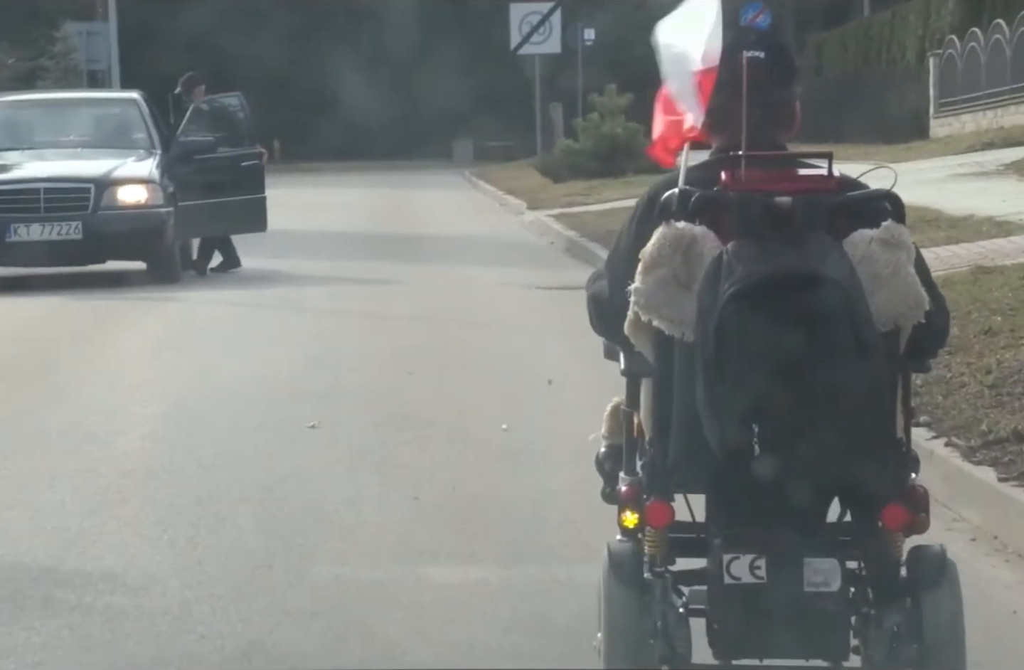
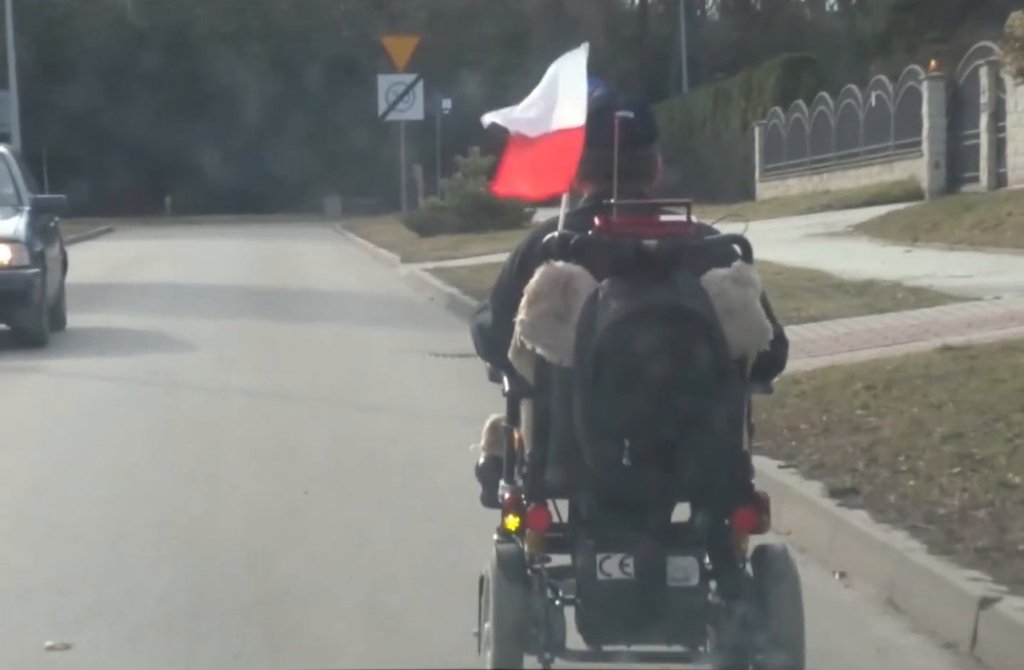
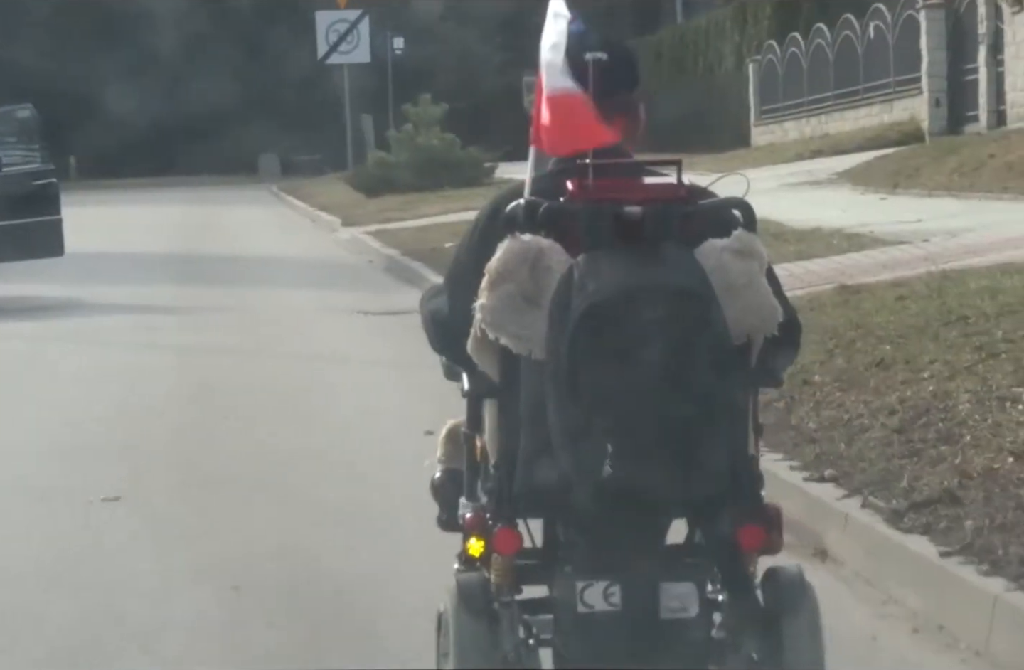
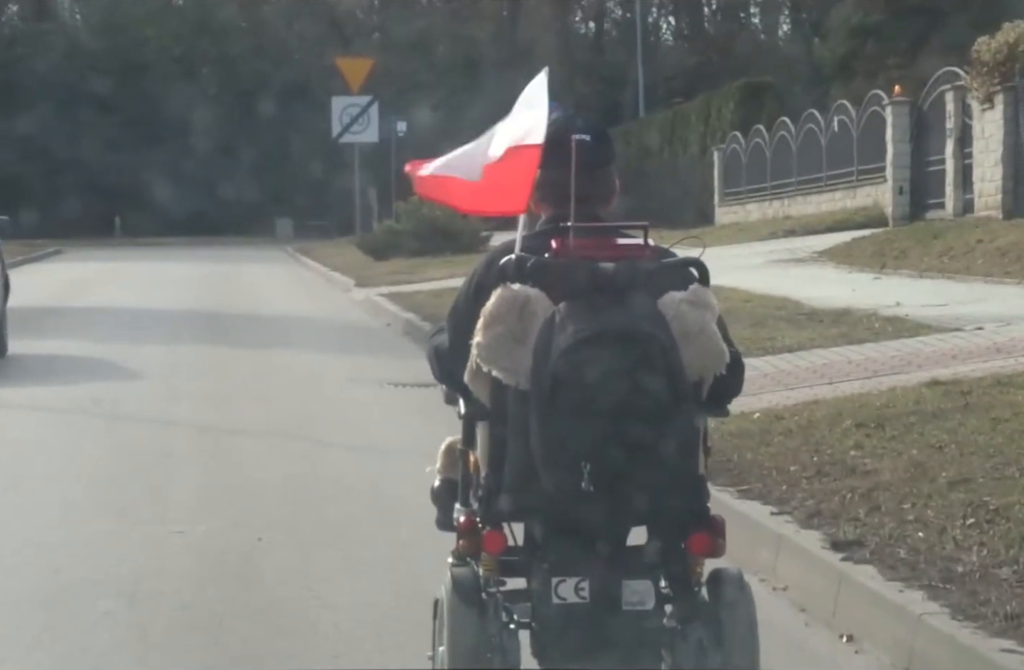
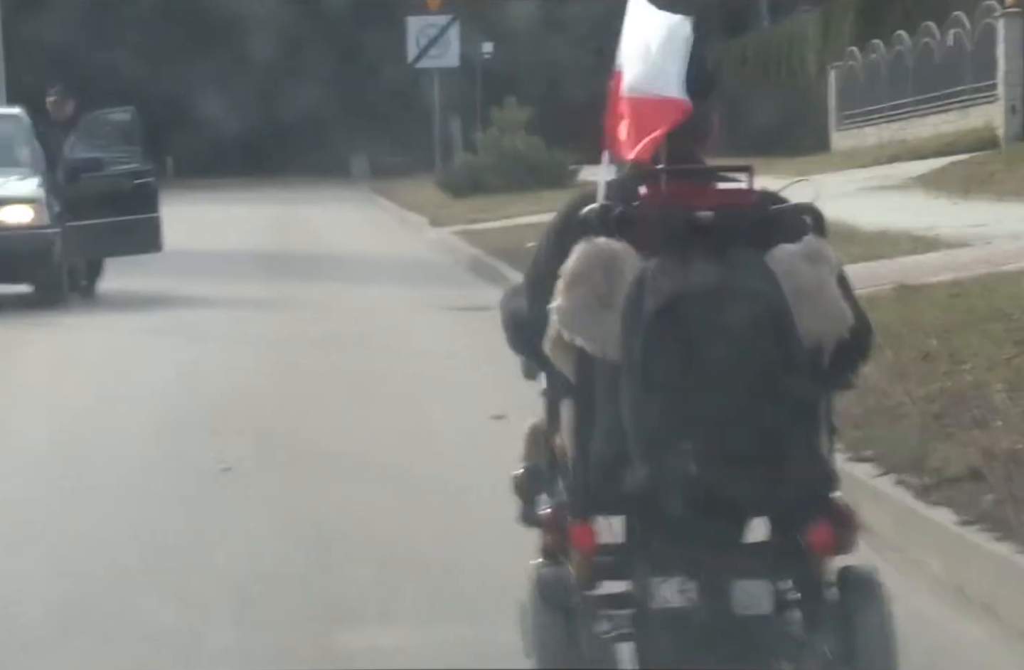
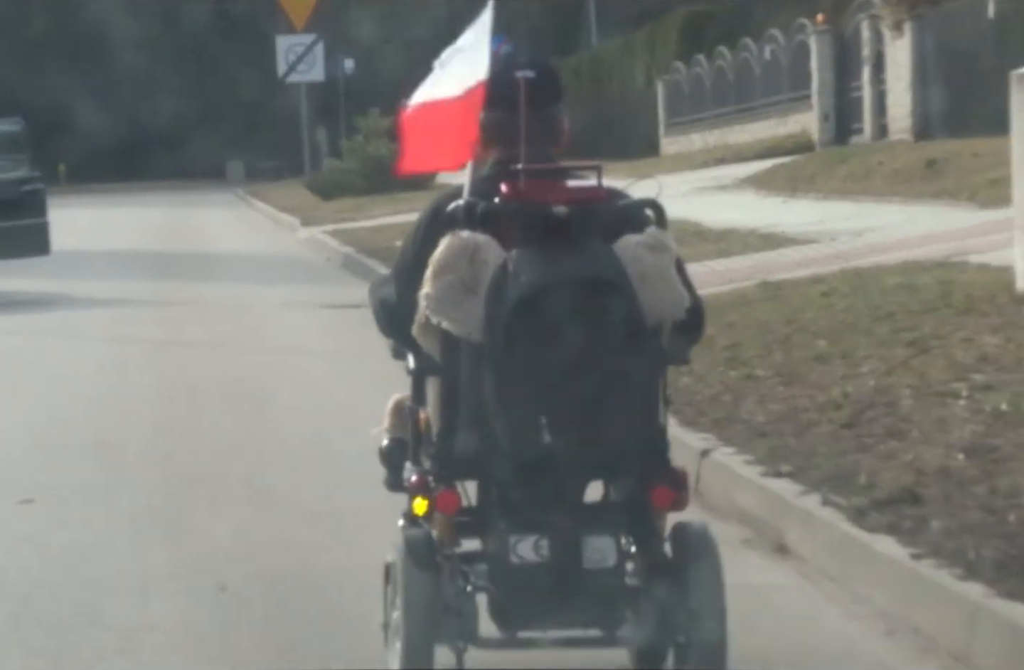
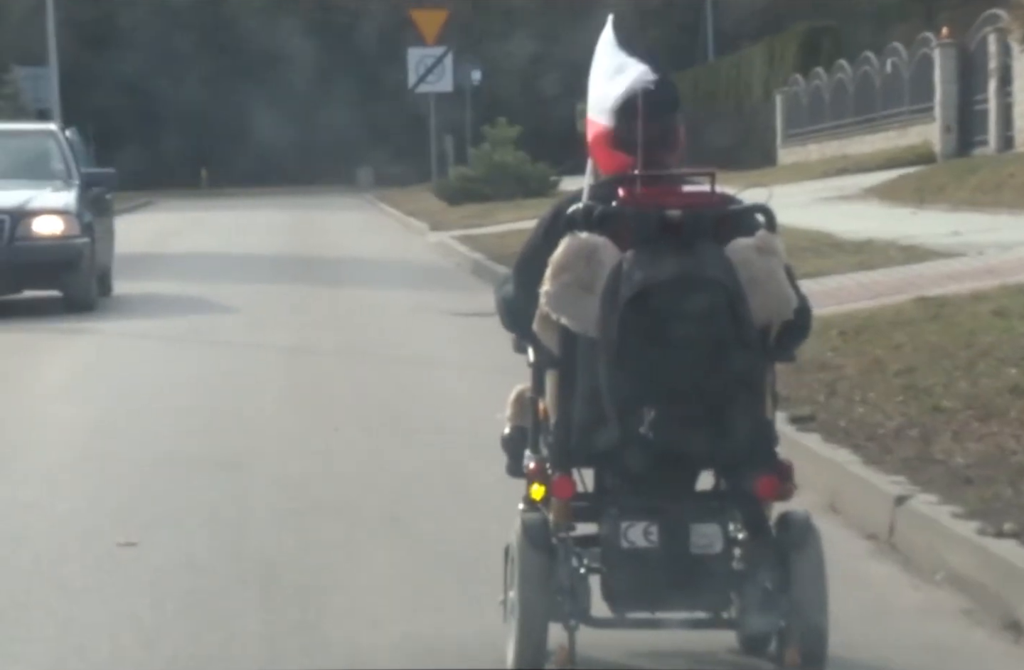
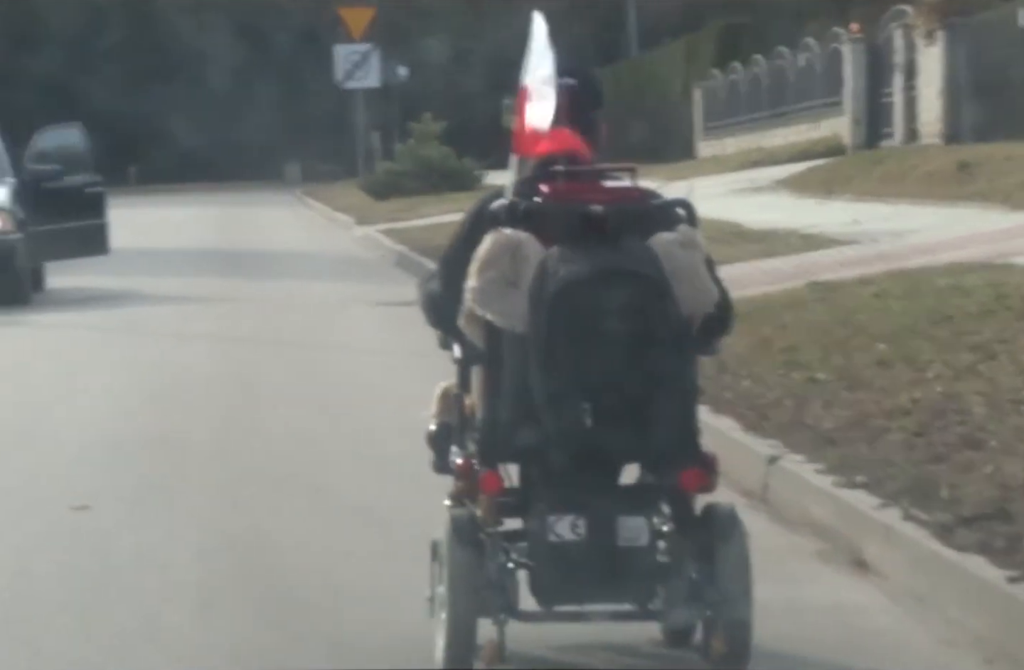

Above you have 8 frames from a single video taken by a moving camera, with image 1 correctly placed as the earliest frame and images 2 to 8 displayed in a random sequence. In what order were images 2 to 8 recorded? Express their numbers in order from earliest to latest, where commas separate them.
5, 3, 6, 8, 7, 2, 4
